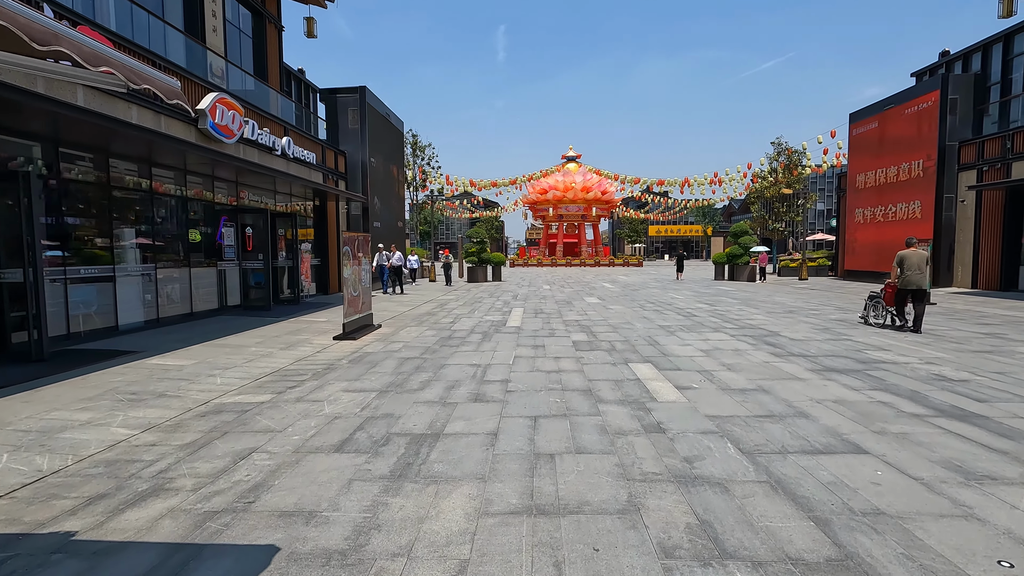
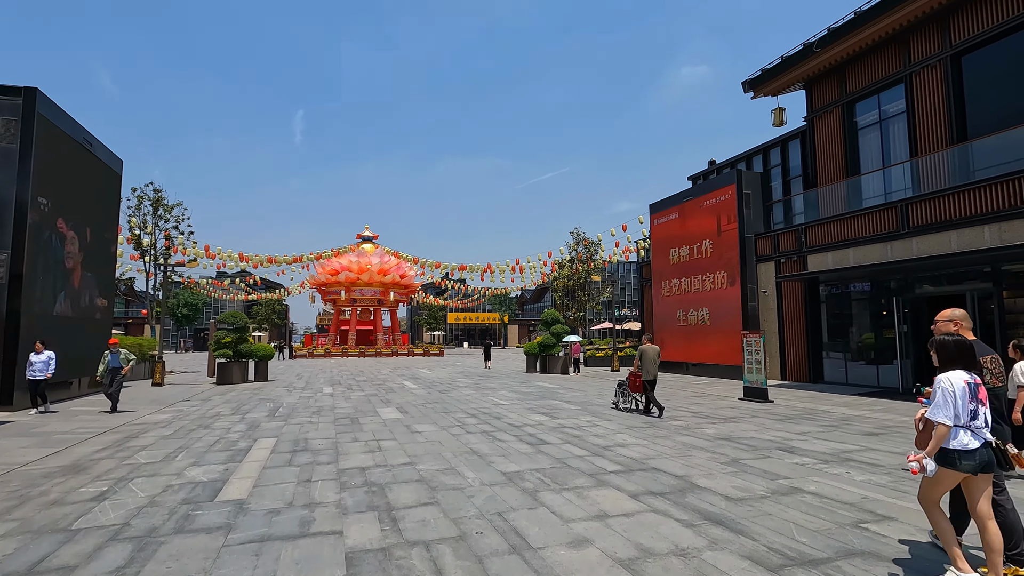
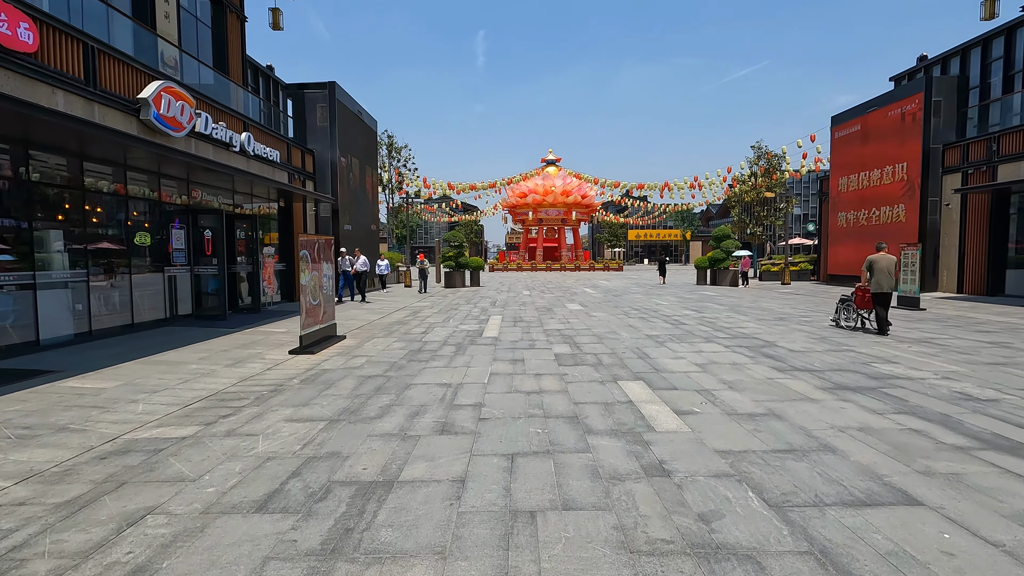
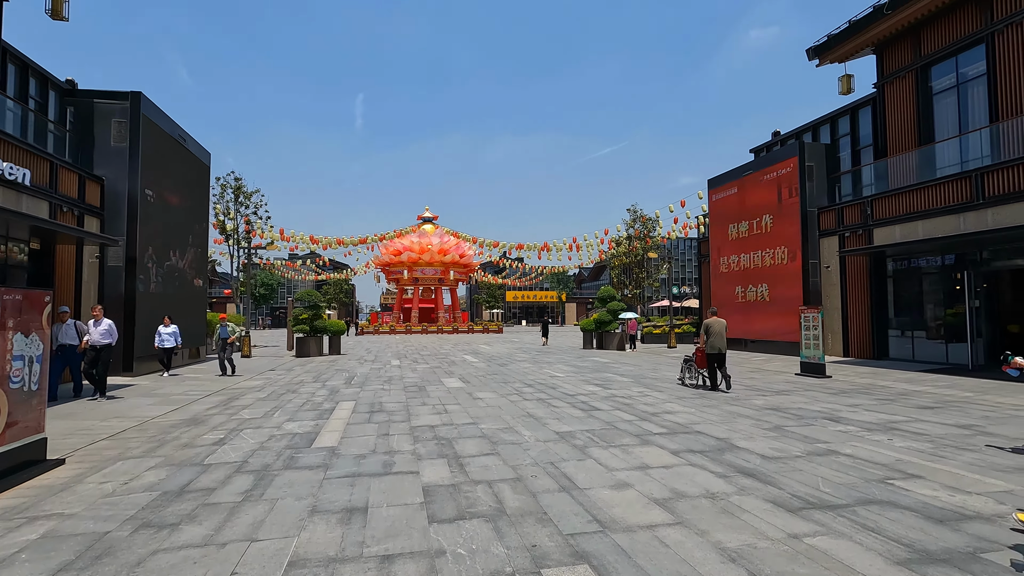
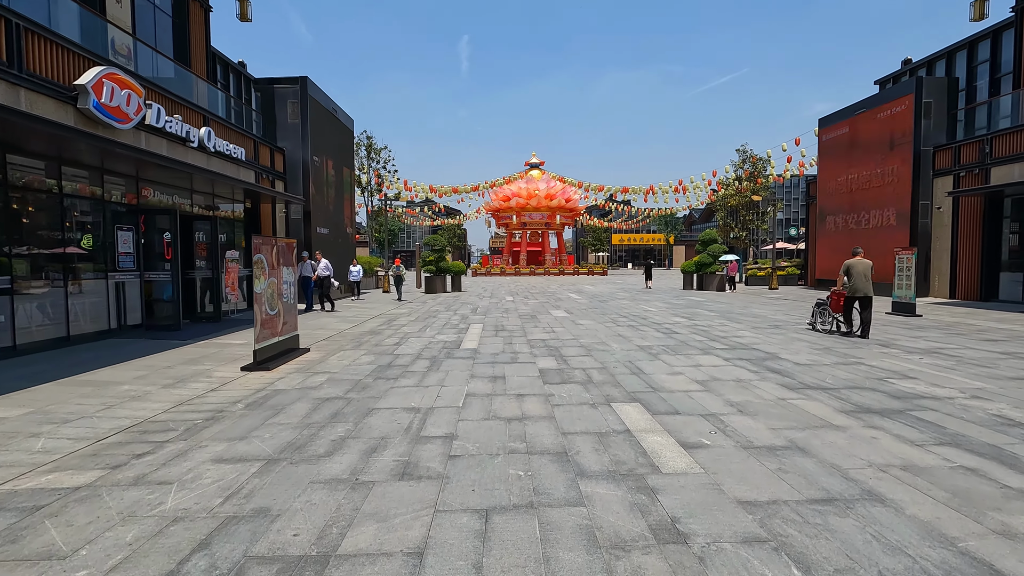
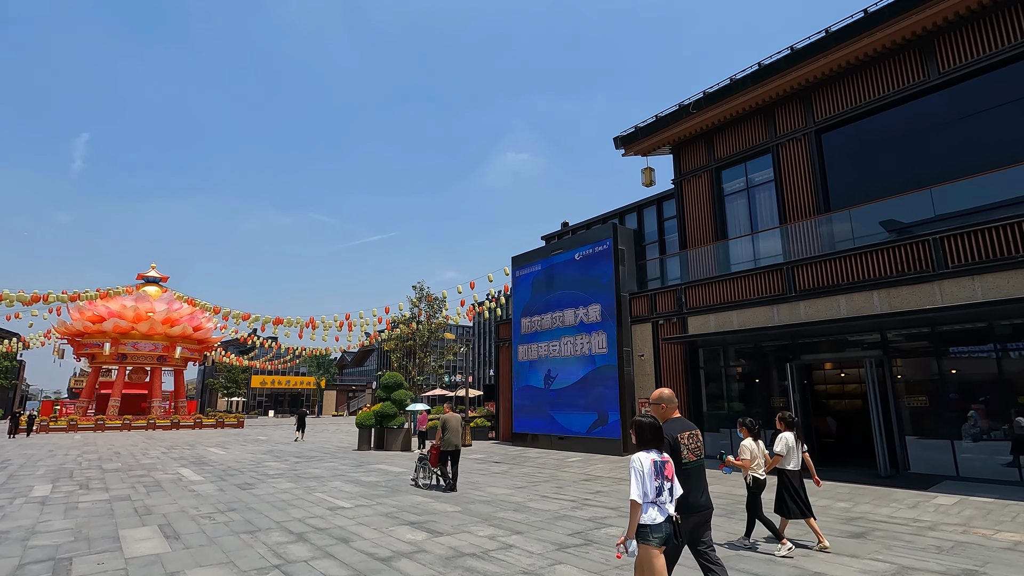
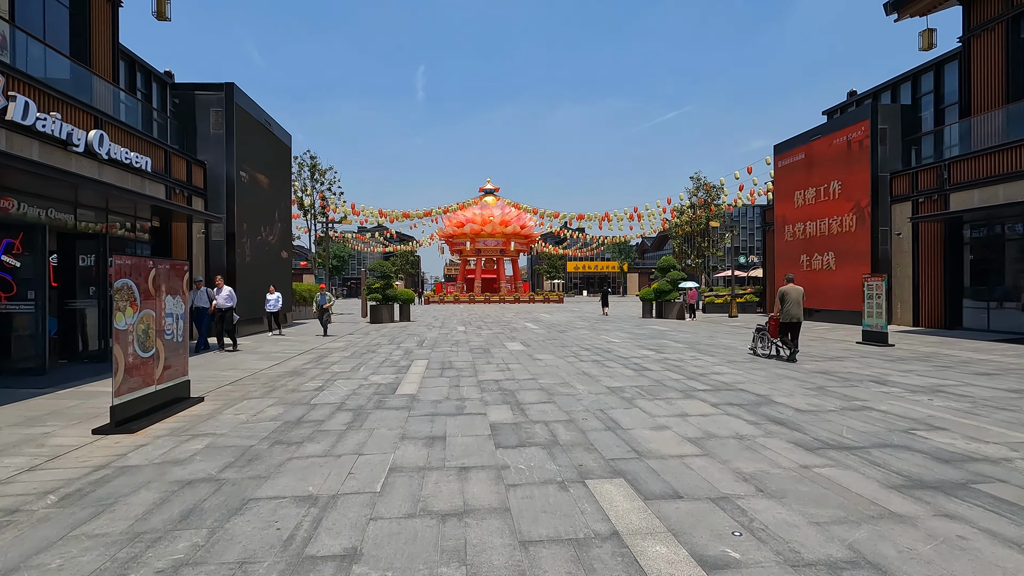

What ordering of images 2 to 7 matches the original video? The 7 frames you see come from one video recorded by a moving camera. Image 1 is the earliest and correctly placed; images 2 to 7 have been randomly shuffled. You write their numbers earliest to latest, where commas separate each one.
3, 5, 7, 4, 2, 6
